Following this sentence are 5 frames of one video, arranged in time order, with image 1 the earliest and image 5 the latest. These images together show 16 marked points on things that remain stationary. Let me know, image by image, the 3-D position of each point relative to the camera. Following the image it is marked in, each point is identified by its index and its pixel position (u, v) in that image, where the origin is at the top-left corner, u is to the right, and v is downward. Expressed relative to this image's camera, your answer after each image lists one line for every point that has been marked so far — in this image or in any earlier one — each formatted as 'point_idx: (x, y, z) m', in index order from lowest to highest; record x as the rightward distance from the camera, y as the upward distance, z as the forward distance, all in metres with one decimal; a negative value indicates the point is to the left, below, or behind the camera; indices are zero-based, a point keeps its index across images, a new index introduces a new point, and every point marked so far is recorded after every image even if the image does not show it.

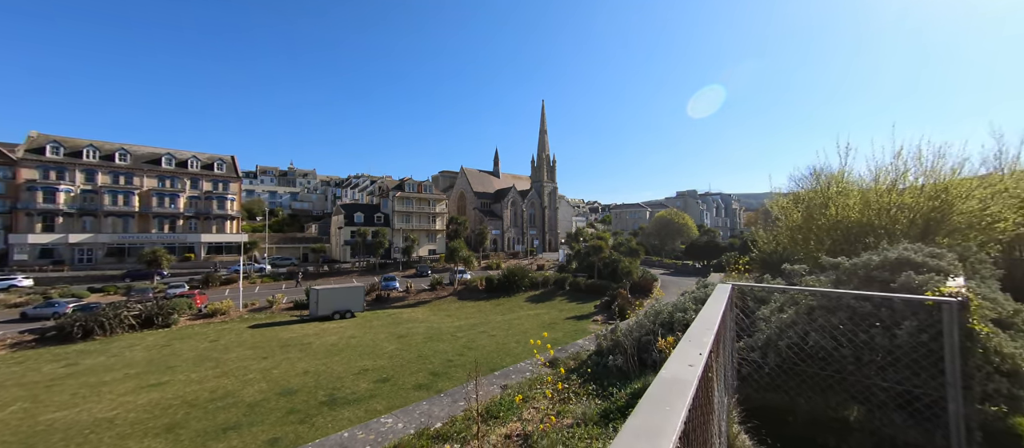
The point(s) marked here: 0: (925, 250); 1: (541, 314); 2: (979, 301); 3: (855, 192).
0: (+6.0, -0.4, +5.0) m
1: (+1.3, -5.0, +19.1) m
2: (+5.7, -0.9, +4.1) m
3: (+7.5, +0.8, +7.7) m
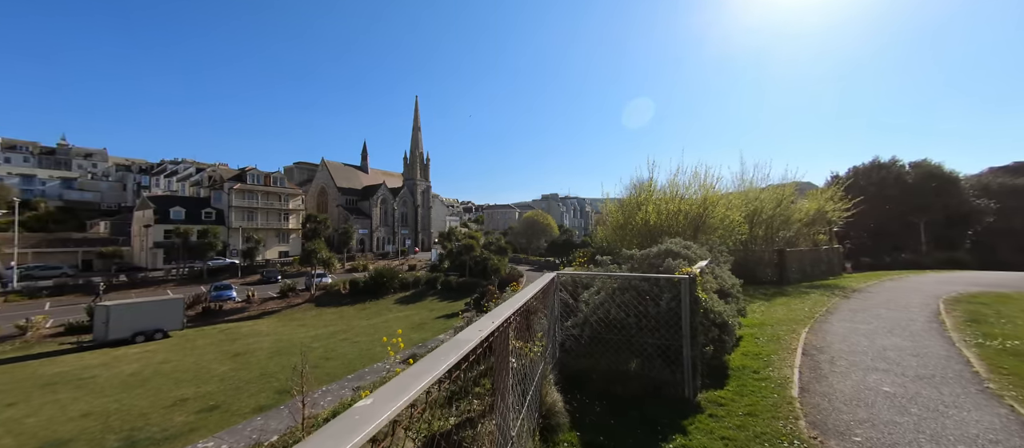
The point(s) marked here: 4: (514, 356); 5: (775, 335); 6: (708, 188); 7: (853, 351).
0: (+3.4, -0.4, +6.8) m
1: (-5.6, -5.0, +18.6) m
2: (+3.4, -0.9, +5.9) m
3: (+4.0, +0.8, +9.9) m
4: (+0.1, -1.5, +3.8) m
5: (+5.4, -2.3, +7.2) m
6: (+5.6, +1.1, +10.0) m
7: (+6.1, -2.3, +6.2) m
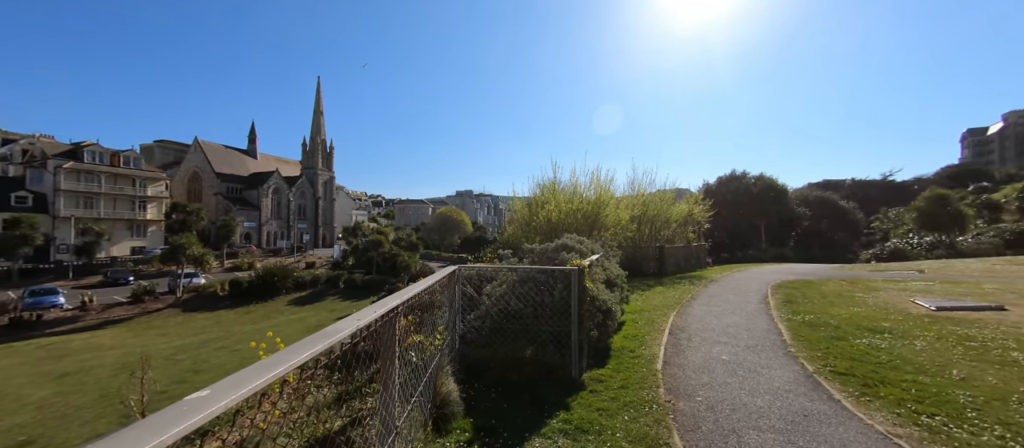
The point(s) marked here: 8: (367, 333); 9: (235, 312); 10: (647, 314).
0: (+1.4, -0.3, +7.5) m
1: (-10.2, -4.7, +16.9) m
2: (+1.6, -0.9, +6.7) m
3: (+1.3, +0.8, +10.6) m
4: (-1.2, -1.4, +3.8) m
5: (+3.3, -2.3, +8.3) m
6: (+2.9, +1.1, +11.1) m
7: (+4.1, -2.3, +7.5) m
8: (-1.1, -0.8, +2.5) m
9: (-15.1, -4.9, +18.6) m
10: (+3.4, -2.3, +8.6) m
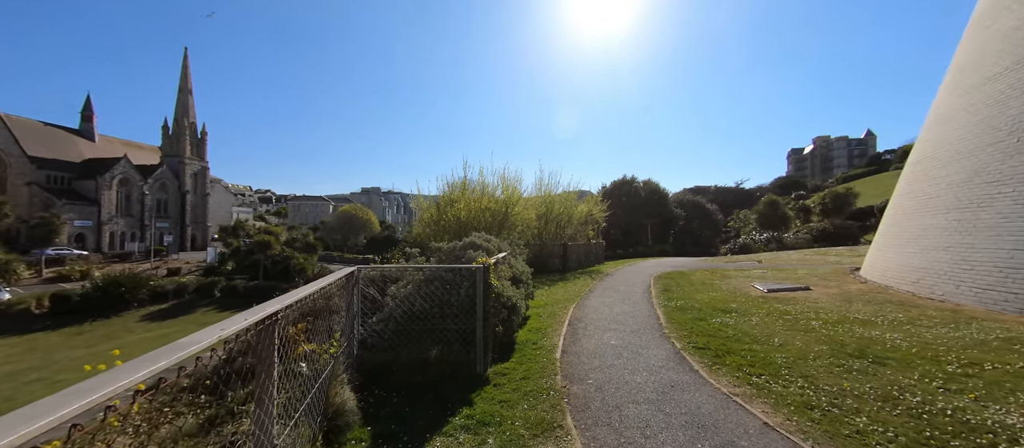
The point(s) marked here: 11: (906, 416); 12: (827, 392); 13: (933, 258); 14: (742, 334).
0: (-0.6, -0.3, +7.7) m
1: (-14.1, -4.6, +14.1) m
2: (-0.2, -0.9, +6.9) m
3: (-1.4, +0.9, +10.6) m
4: (-2.3, -1.4, +3.5) m
5: (+1.0, -2.3, +8.9) m
6: (-0.1, +1.1, +11.5) m
7: (+2.0, -2.3, +8.3) m
8: (-1.9, -0.8, +2.3) m
9: (-19.3, -4.8, +14.6) m
10: (+1.0, -2.3, +9.2) m
11: (+4.7, -2.3, +4.0) m
12: (+4.3, -2.3, +4.6) m
13: (+9.2, -0.8, +7.6) m
14: (+4.3, -2.1, +6.4) m
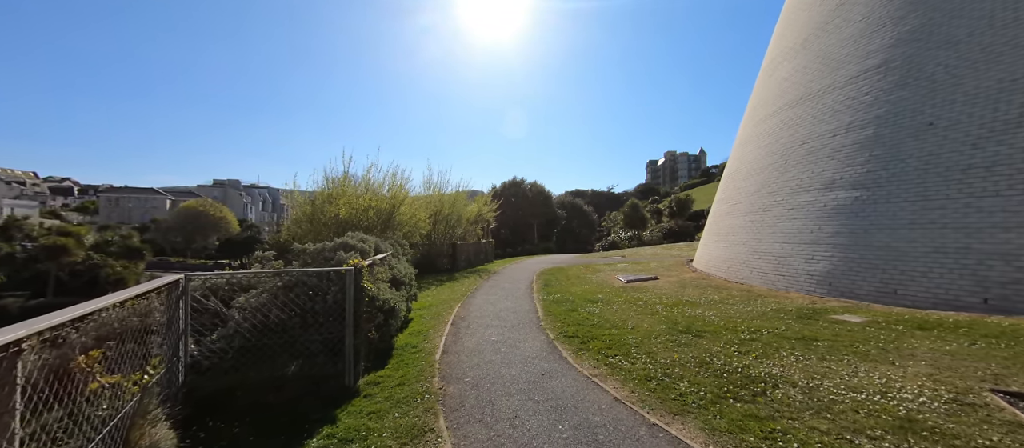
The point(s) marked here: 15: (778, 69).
0: (-3.1, -0.3, +7.1) m
1: (-17.8, -4.6, +9.7) m
2: (-2.5, -0.9, +6.5) m
3: (-4.7, +0.9, +9.8) m
4: (-3.6, -1.4, +2.6) m
5: (-1.9, -2.3, +8.7) m
6: (-3.6, +1.1, +11.0) m
7: (-0.7, -2.3, +8.4) m
8: (-2.9, -0.8, +1.6) m
9: (-22.9, -4.8, +8.8) m
10: (-2.0, -2.3, +9.0) m
11: (+3.0, -2.3, +5.0) m
12: (+2.4, -2.3, +5.5) m
13: (+6.4, -0.8, +9.7) m
14: (+2.0, -2.1, +7.3) m
15: (+8.0, +4.7, +10.3) m
